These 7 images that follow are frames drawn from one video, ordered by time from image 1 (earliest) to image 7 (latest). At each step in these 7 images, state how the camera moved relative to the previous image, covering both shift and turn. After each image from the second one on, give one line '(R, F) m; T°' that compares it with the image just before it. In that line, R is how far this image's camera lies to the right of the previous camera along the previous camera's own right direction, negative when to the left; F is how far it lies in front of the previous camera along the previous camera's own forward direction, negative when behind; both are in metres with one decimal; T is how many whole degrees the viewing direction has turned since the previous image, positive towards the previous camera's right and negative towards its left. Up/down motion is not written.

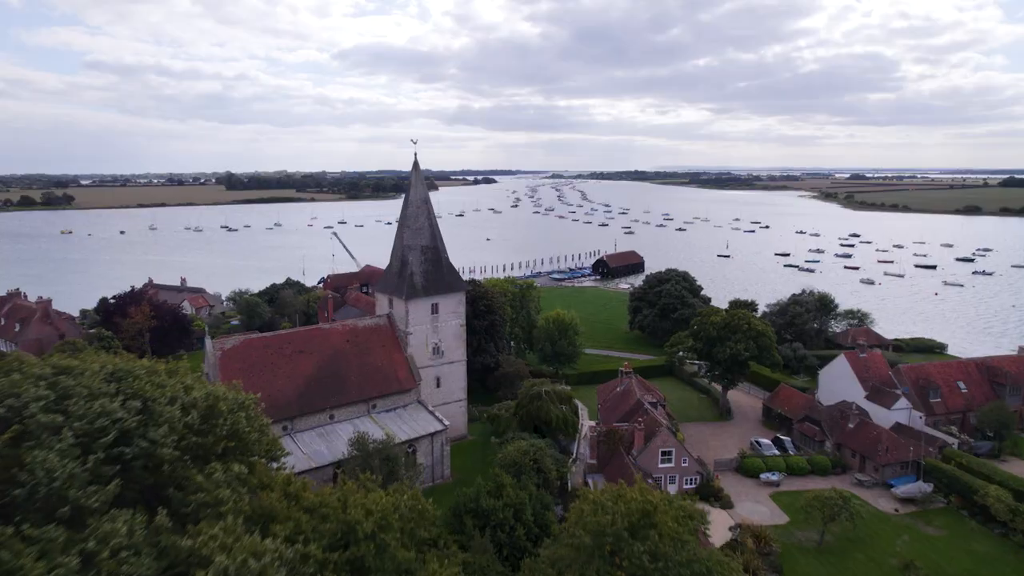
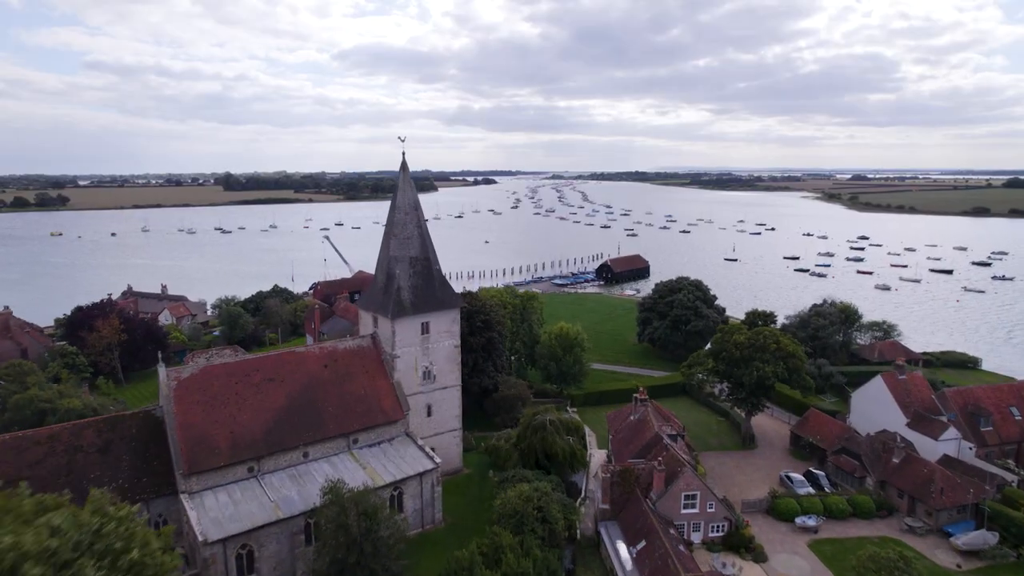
(0.0, +4.0) m; 0°
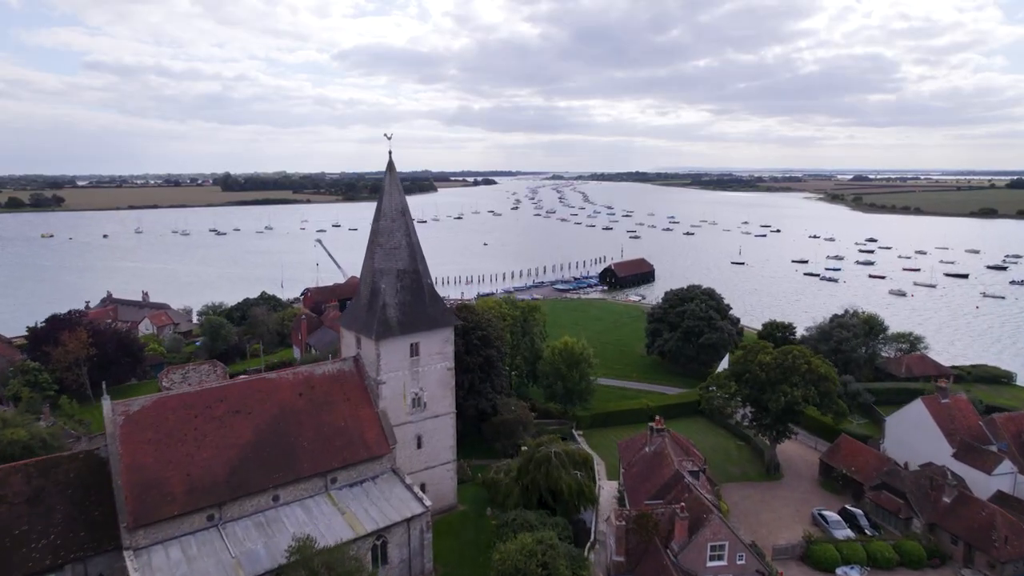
(0.0, +3.5) m; 0°
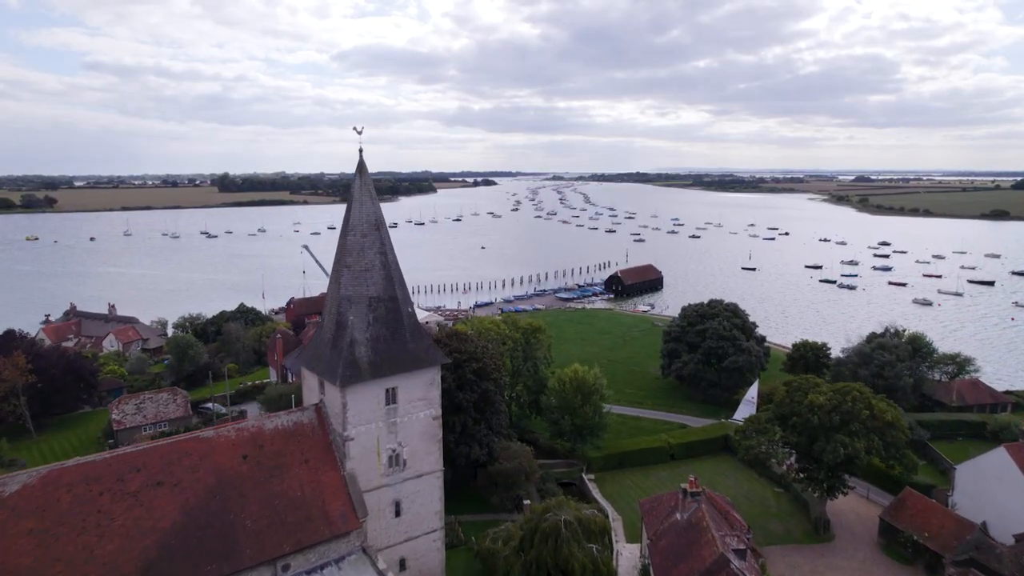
(0.0, +5.4) m; 0°
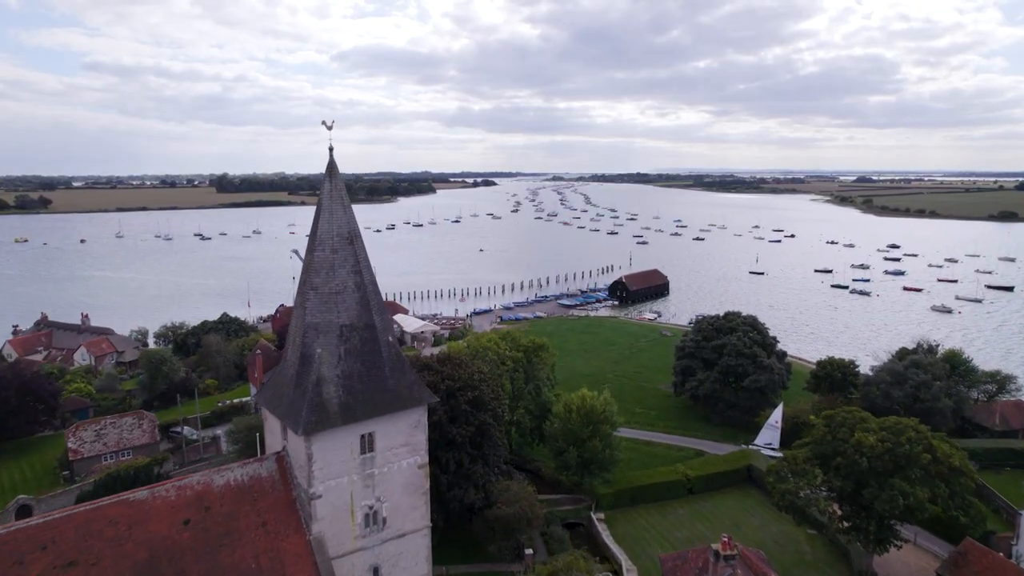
(0.0, +3.7) m; 0°
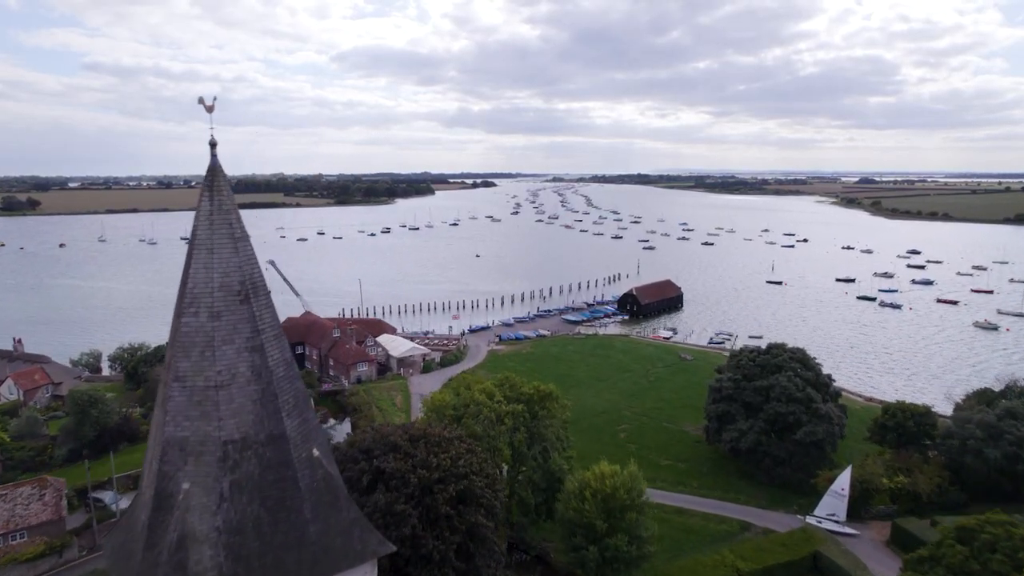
(0.0, +7.4) m; 0°
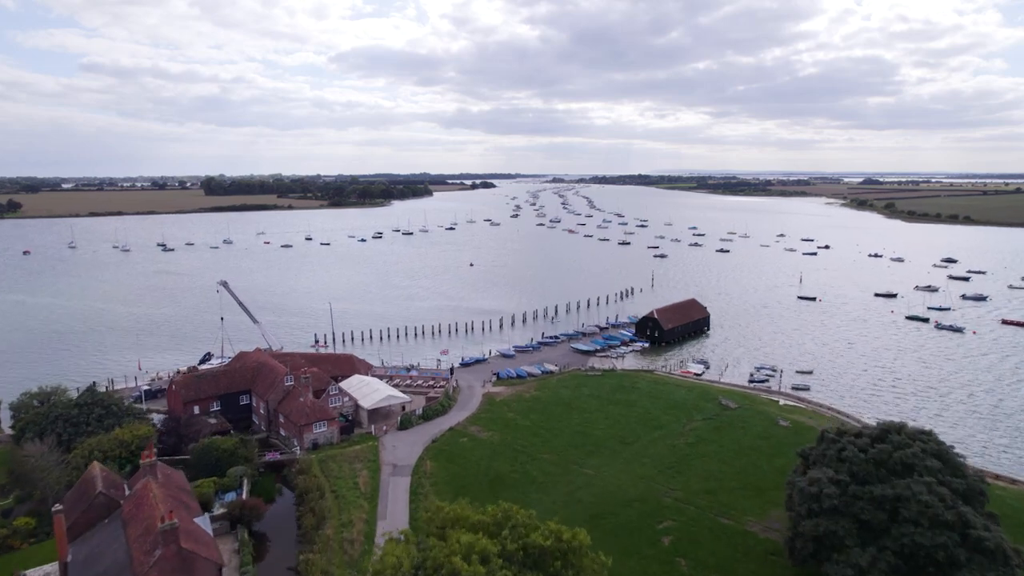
(-0.1, +11.3) m; 0°
